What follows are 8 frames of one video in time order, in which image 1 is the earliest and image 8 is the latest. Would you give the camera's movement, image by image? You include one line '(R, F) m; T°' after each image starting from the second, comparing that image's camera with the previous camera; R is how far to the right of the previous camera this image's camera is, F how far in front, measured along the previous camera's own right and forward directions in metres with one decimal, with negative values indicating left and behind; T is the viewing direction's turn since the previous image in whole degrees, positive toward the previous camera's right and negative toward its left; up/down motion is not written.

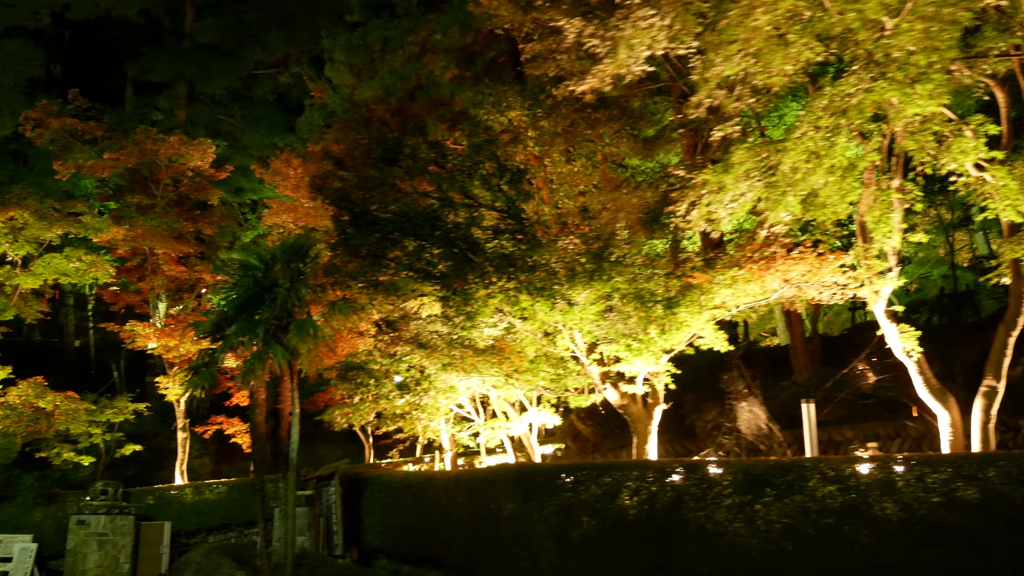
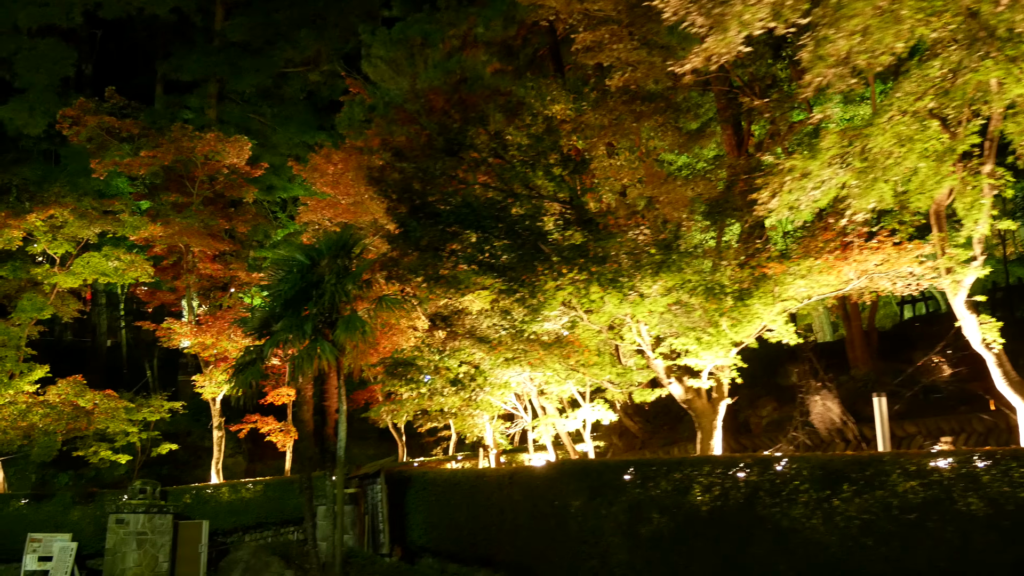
(-0.4, +0.2) m; -1°
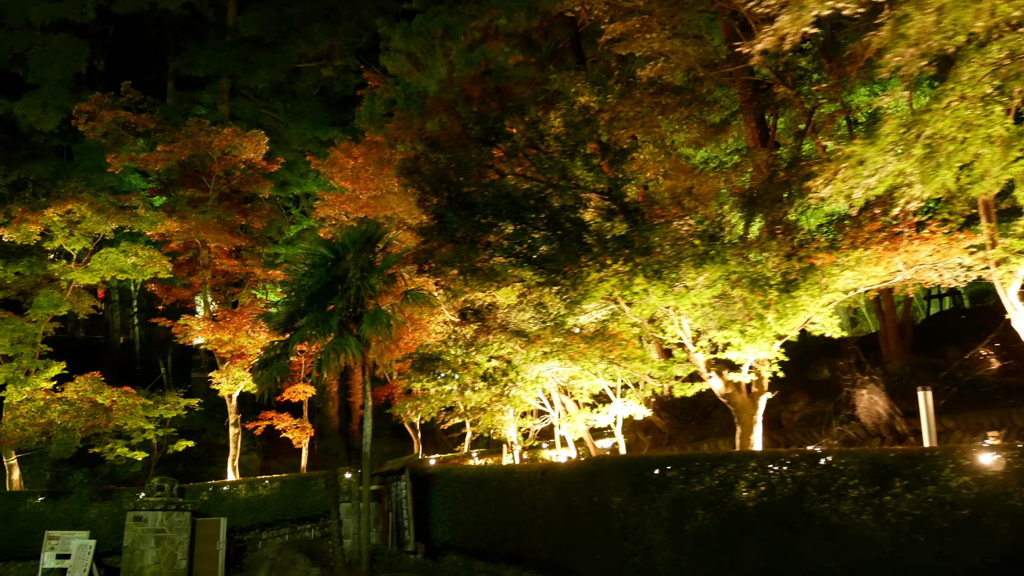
(-0.3, +0.1) m; 0°
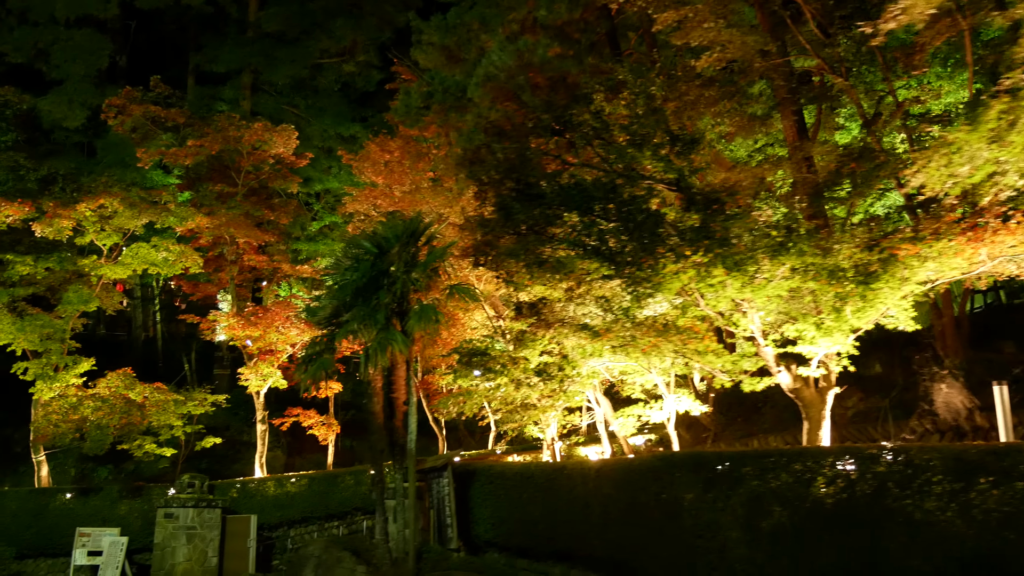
(-0.5, +0.1) m; 0°
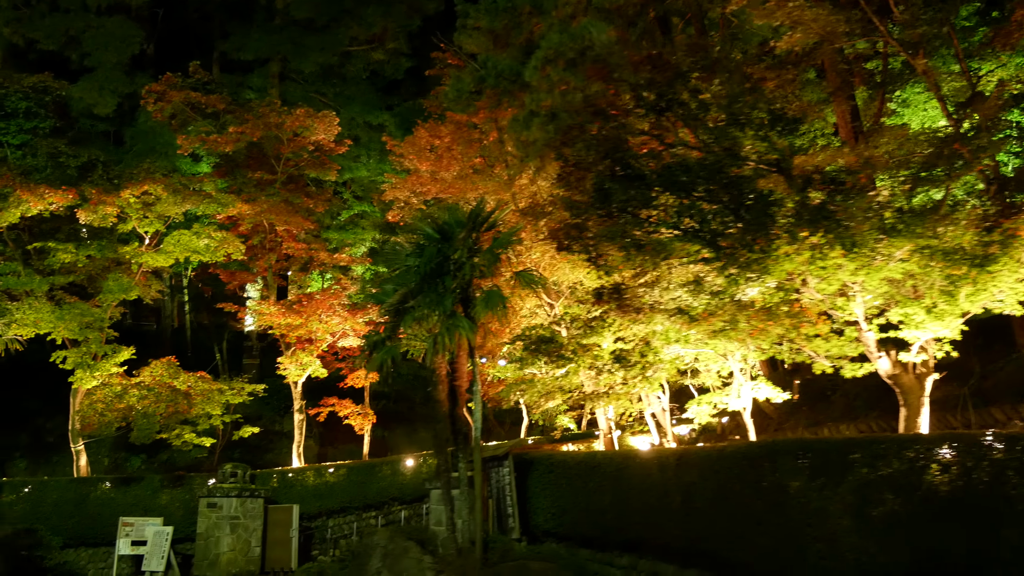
(-0.7, +0.2) m; 0°
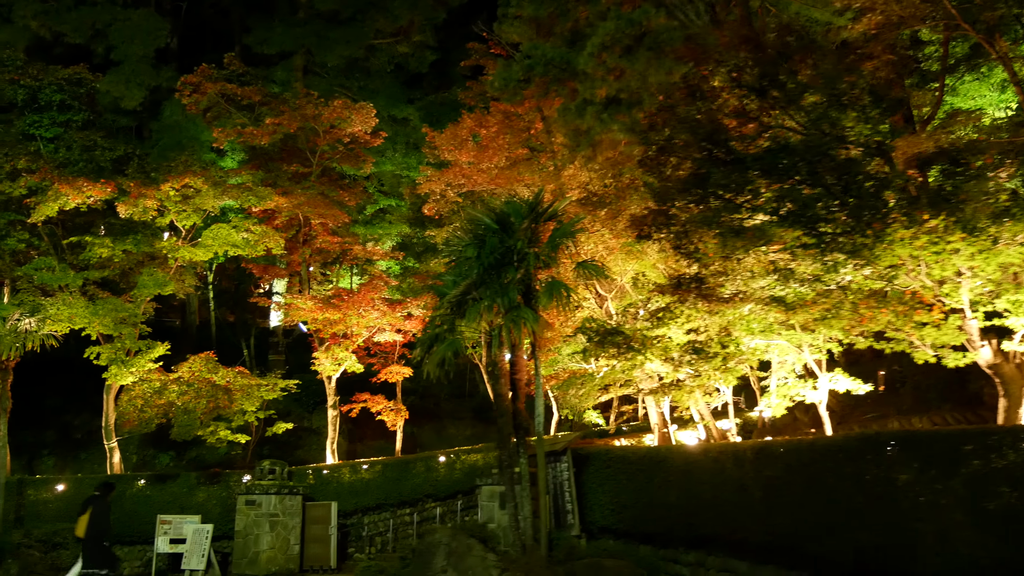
(-0.7, +0.2) m; 0°
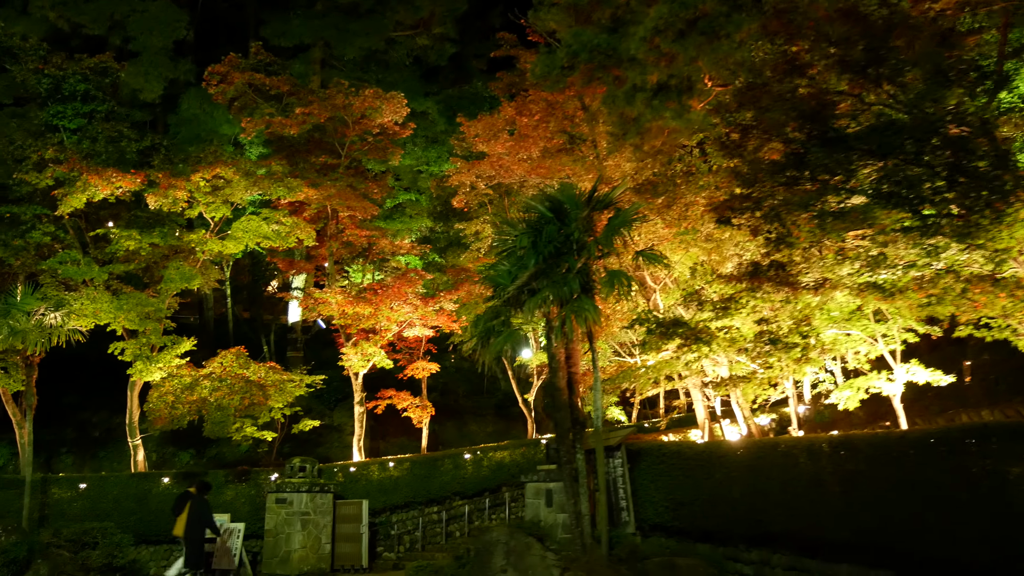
(-0.6, +0.3) m; 0°
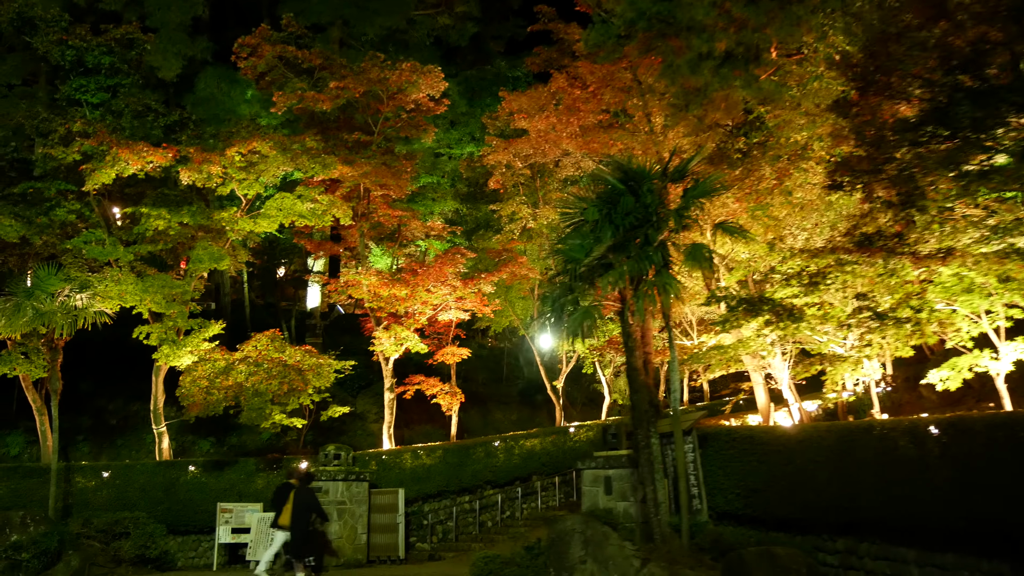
(-0.8, +0.6) m; +1°
